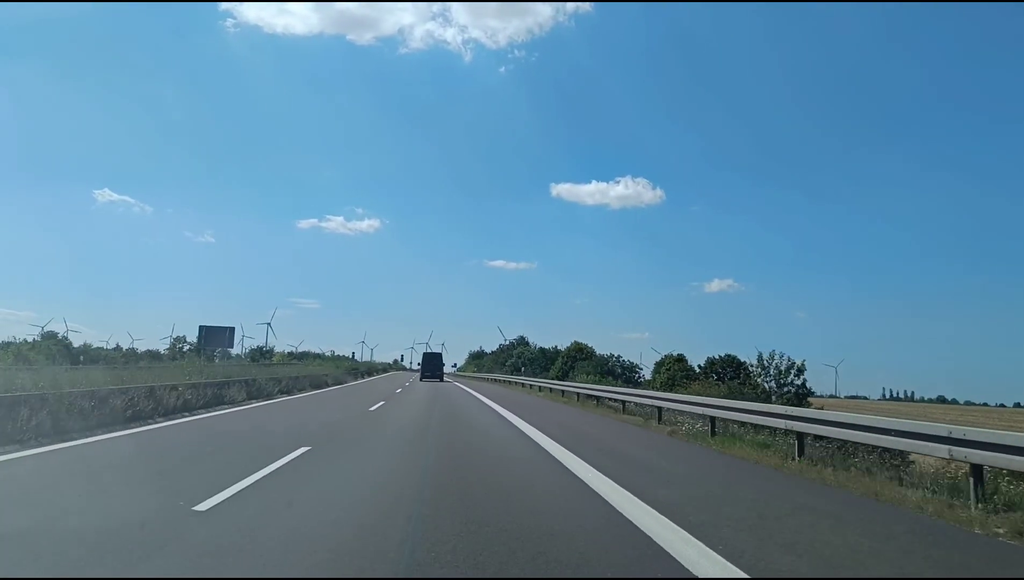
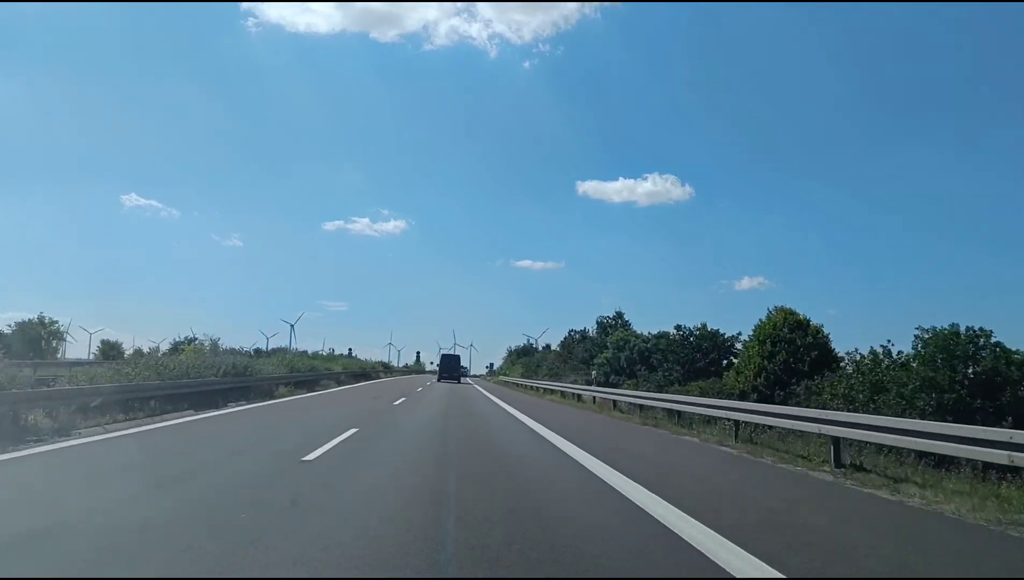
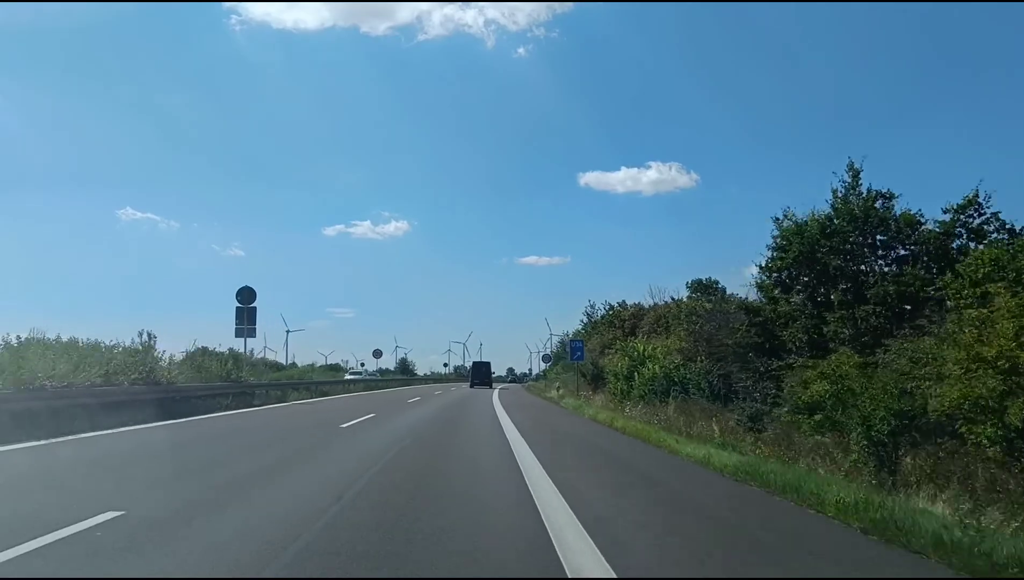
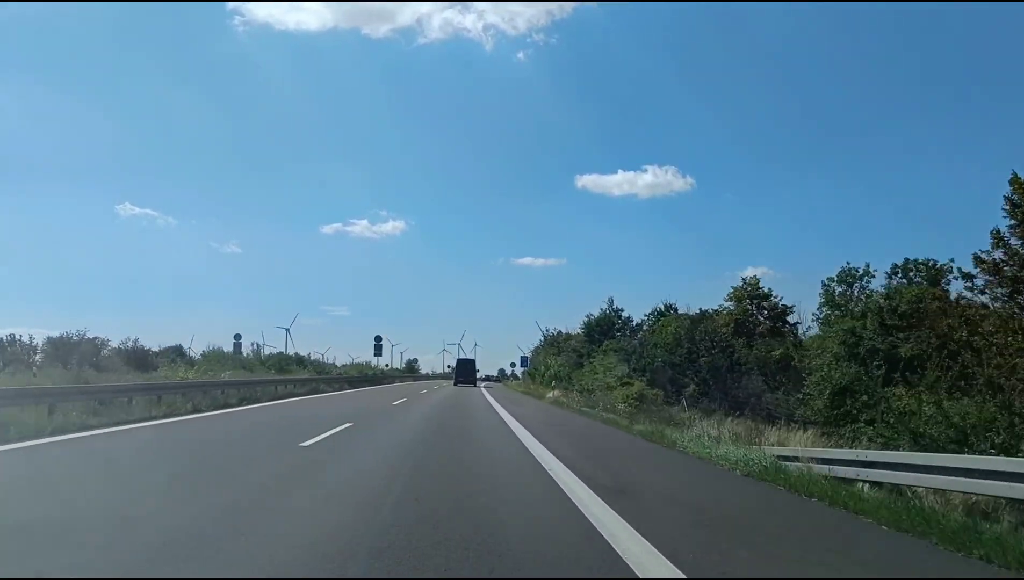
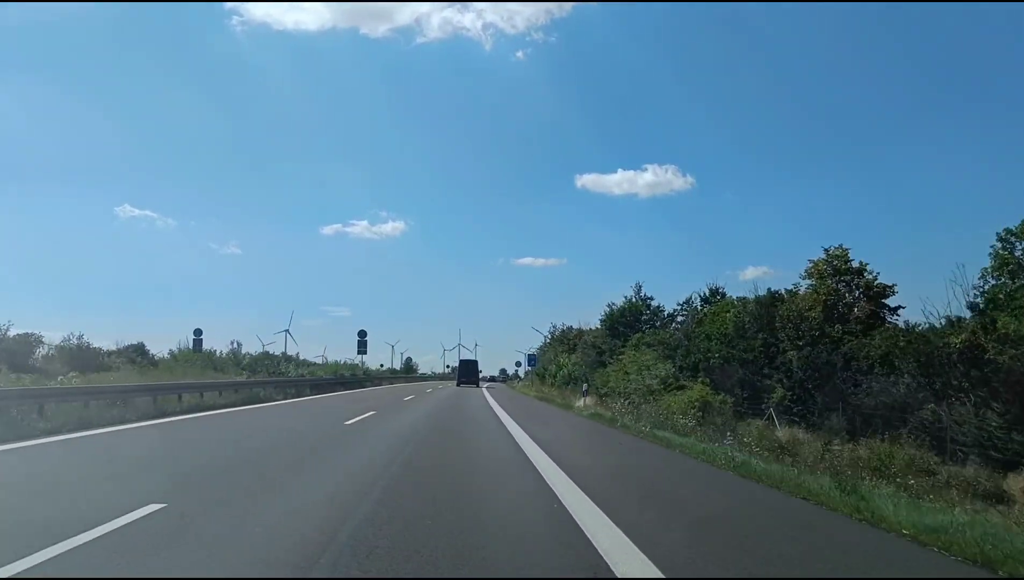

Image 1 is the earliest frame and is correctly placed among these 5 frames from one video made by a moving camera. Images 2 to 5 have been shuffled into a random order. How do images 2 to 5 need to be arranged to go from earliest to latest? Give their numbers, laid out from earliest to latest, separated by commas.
2, 4, 5, 3
